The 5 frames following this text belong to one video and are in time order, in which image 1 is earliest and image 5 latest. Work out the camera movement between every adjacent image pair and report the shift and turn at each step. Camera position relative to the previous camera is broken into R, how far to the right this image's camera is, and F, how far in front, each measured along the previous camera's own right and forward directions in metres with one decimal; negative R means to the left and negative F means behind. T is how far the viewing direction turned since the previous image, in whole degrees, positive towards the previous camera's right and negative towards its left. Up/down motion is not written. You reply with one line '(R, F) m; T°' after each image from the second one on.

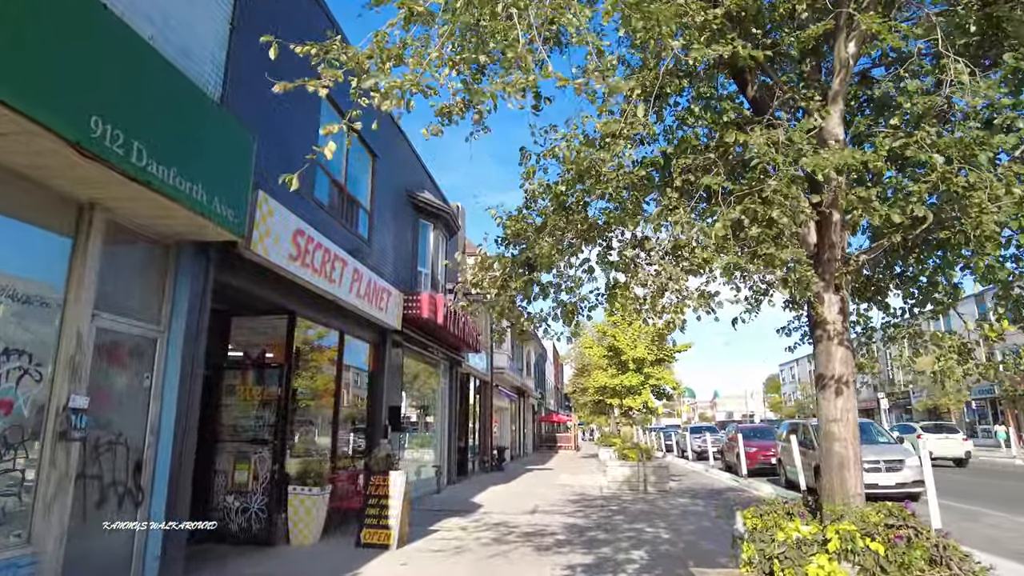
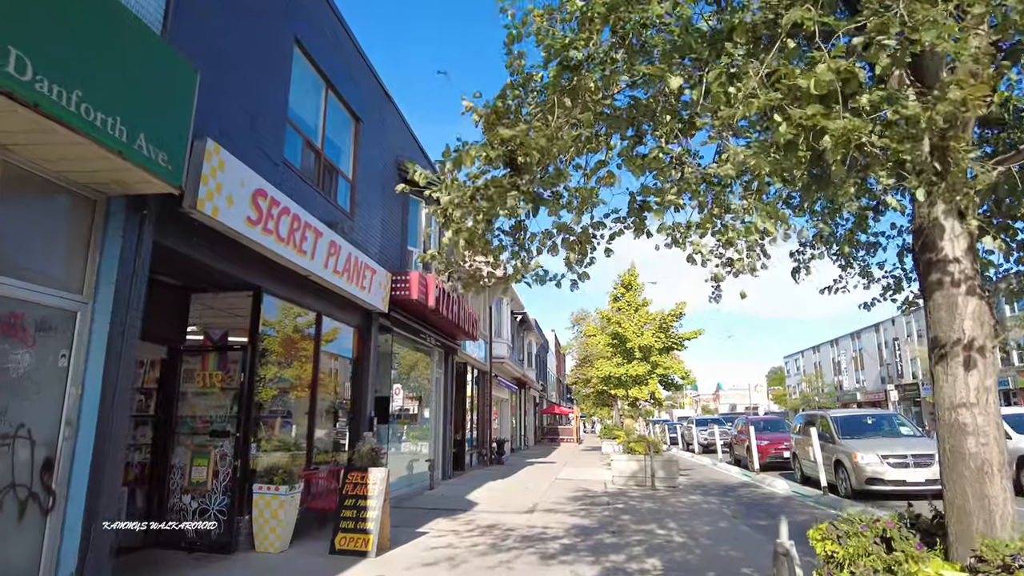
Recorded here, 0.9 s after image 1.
(+0.1, +0.9) m; 0°
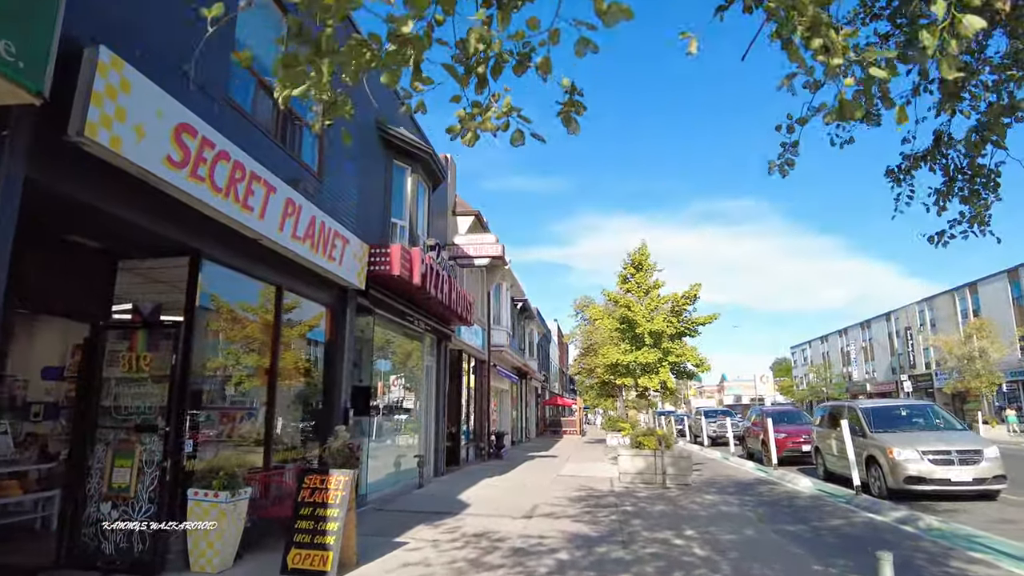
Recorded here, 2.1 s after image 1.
(+0.1, +1.3) m; 0°
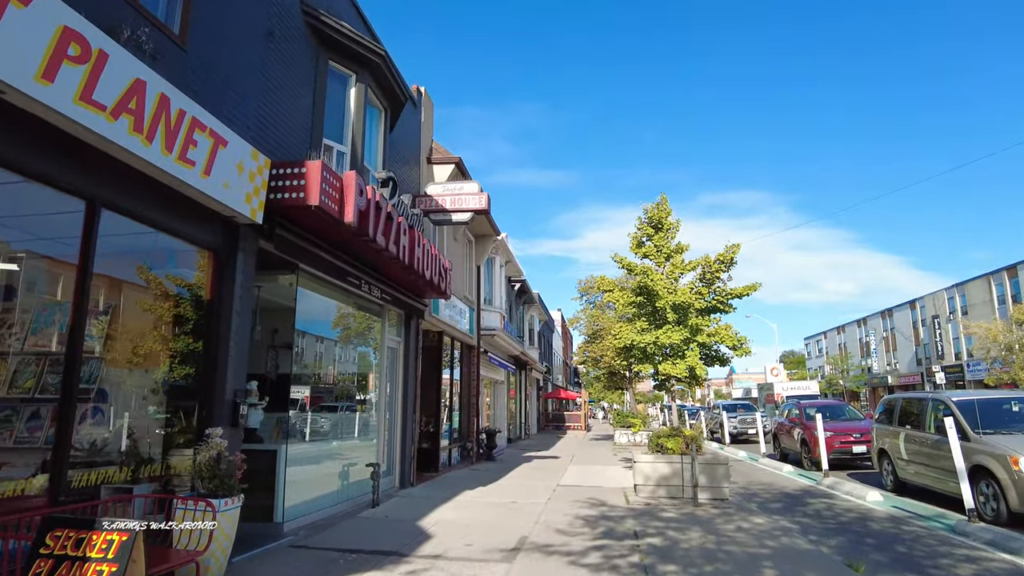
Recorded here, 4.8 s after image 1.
(+0.3, +3.0) m; 0°
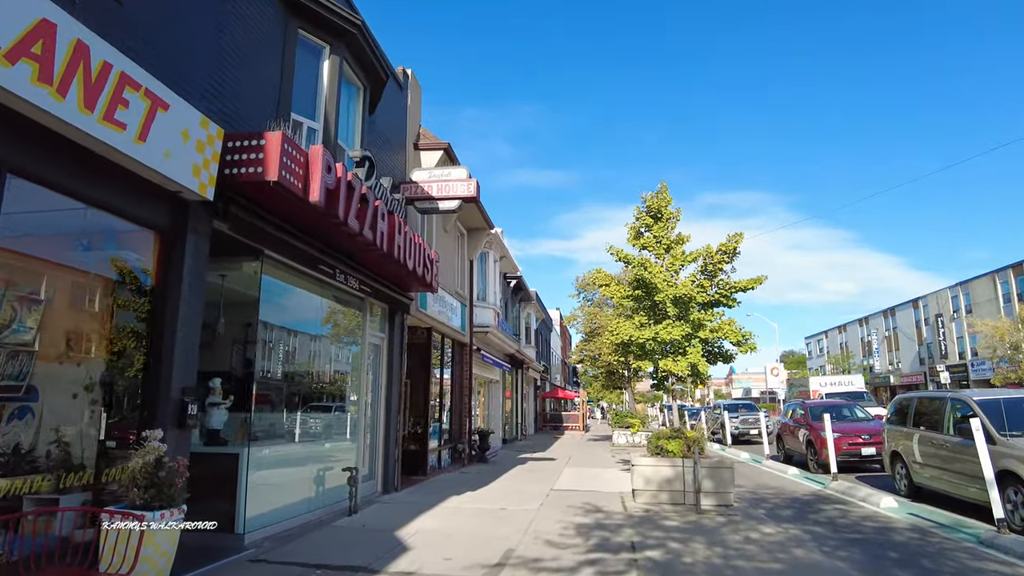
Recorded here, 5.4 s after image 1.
(+0.1, +0.7) m; 0°
